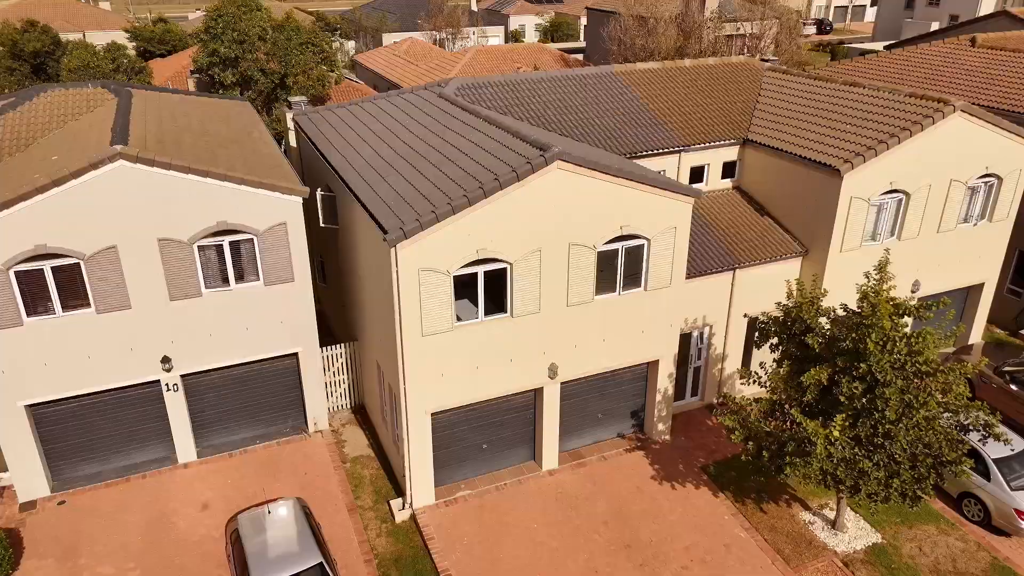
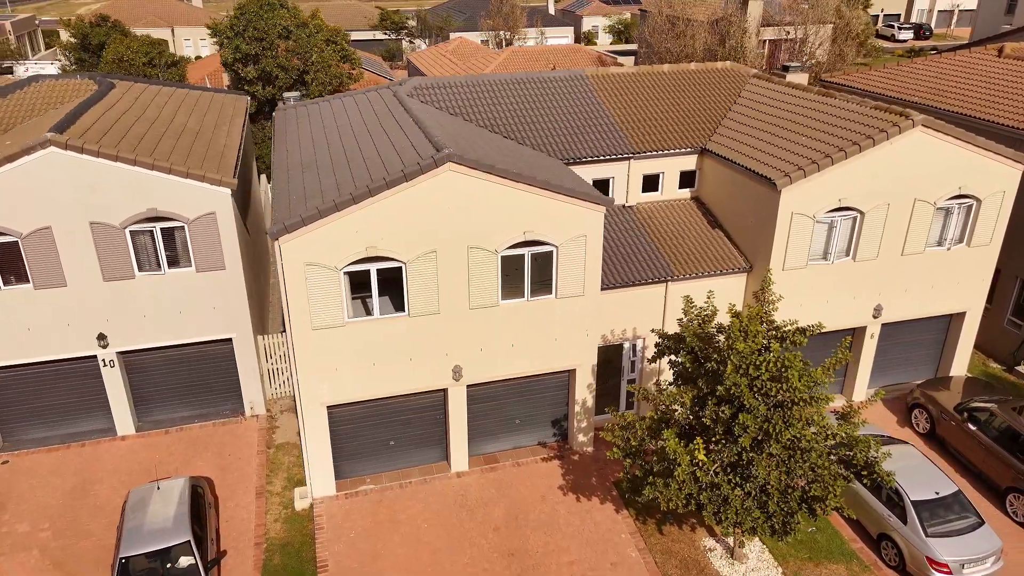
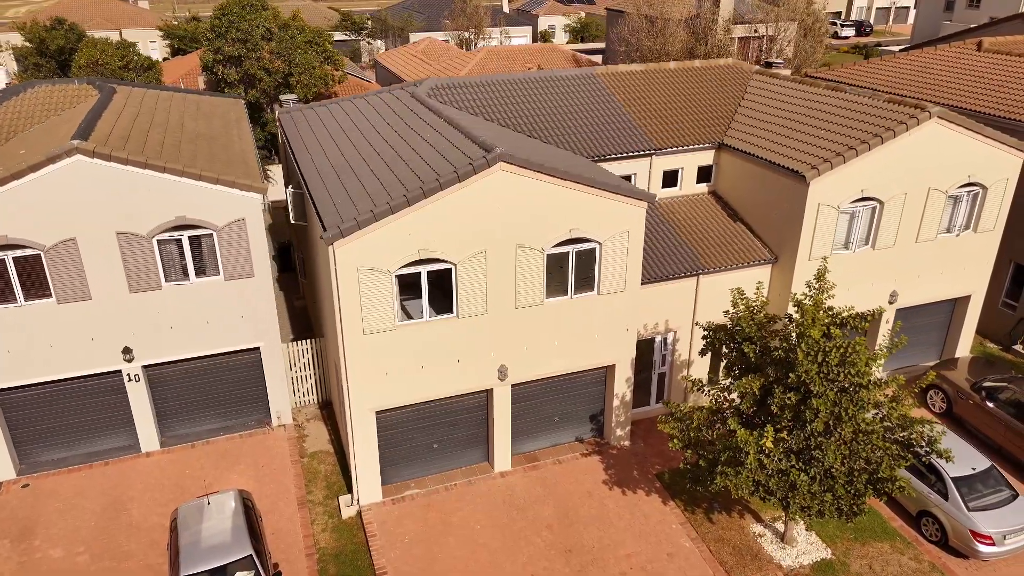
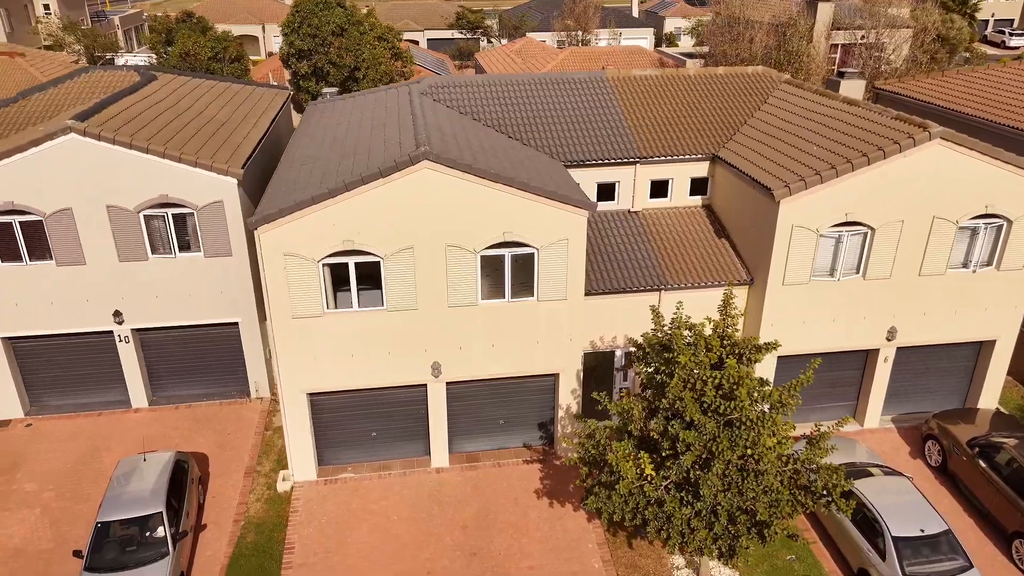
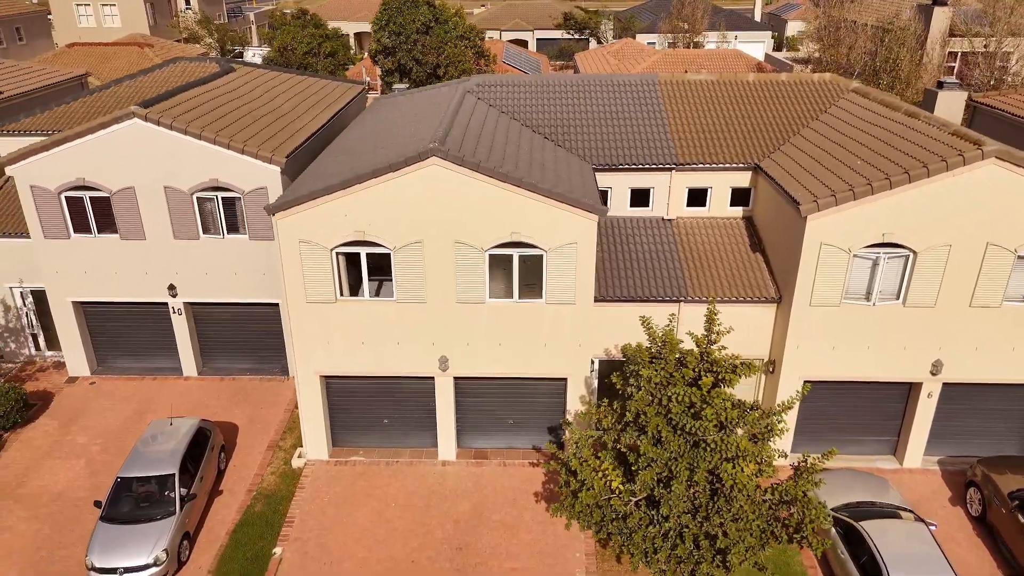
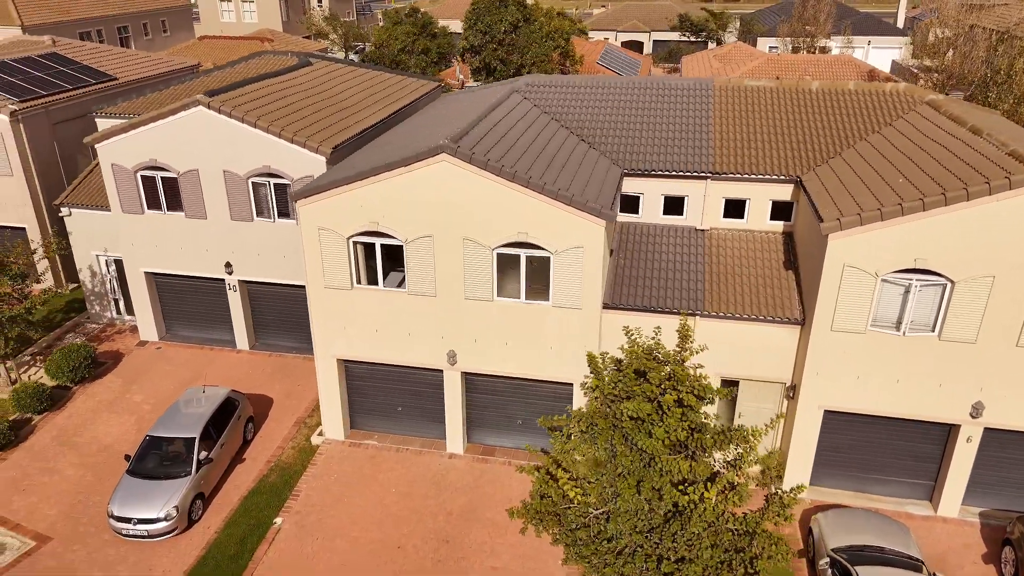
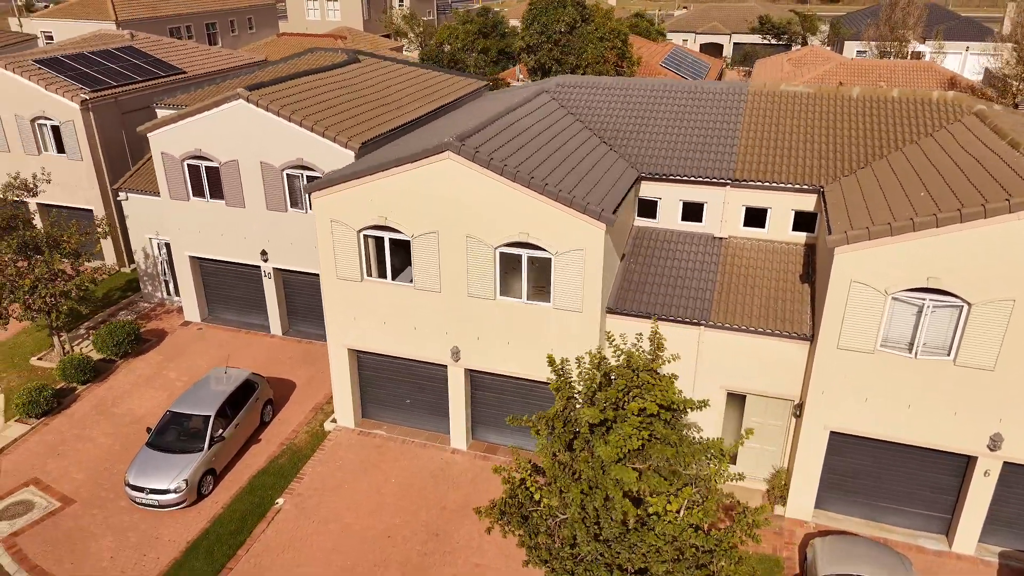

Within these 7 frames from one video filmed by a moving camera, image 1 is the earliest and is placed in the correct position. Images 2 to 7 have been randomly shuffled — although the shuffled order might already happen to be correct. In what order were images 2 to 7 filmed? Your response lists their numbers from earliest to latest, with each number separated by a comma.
3, 2, 4, 5, 6, 7
